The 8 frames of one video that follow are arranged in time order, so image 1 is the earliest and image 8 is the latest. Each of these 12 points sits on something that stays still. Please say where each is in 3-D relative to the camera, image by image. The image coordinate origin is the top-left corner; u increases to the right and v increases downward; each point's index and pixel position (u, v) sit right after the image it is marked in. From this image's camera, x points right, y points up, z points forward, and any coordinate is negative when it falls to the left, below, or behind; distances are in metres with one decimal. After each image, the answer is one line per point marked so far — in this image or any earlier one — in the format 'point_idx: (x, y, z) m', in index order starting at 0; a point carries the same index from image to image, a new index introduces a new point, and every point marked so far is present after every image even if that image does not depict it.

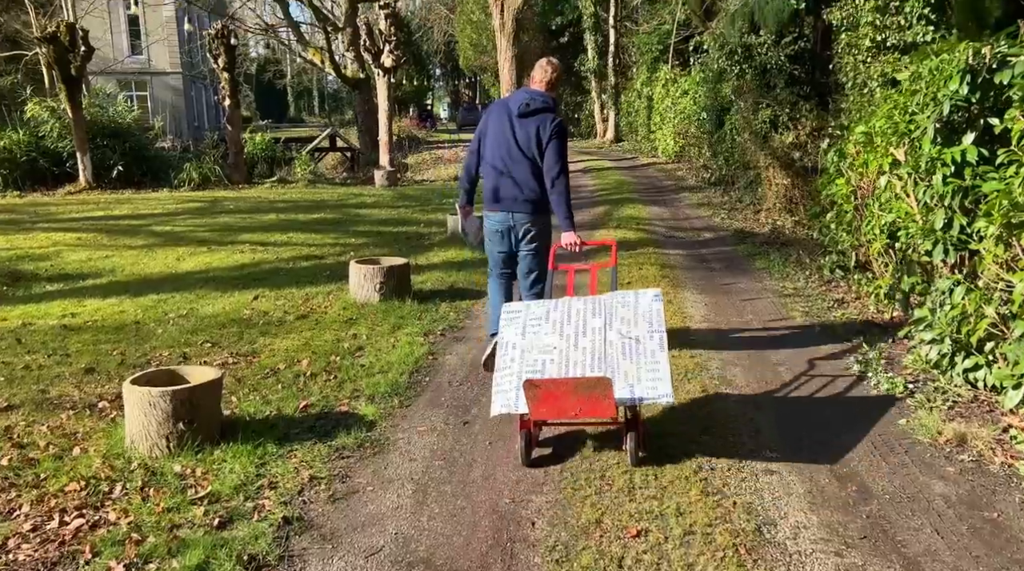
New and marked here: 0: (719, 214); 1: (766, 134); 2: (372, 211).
0: (+3.2, +1.1, +15.7) m
1: (+3.7, +2.2, +15.0) m
2: (-2.2, +1.2, +16.2) m
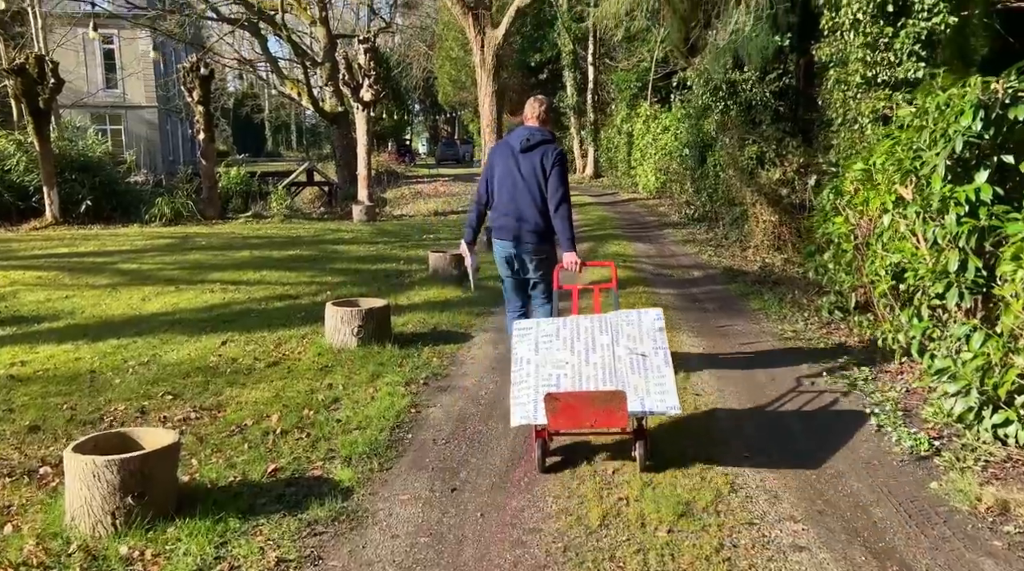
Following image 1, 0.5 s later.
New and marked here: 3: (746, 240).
0: (+2.9, +0.5, +15.3) m
1: (+3.5, +1.6, +14.7) m
2: (-2.5, +0.6, +15.7) m
3: (+3.4, +0.7, +15.4) m
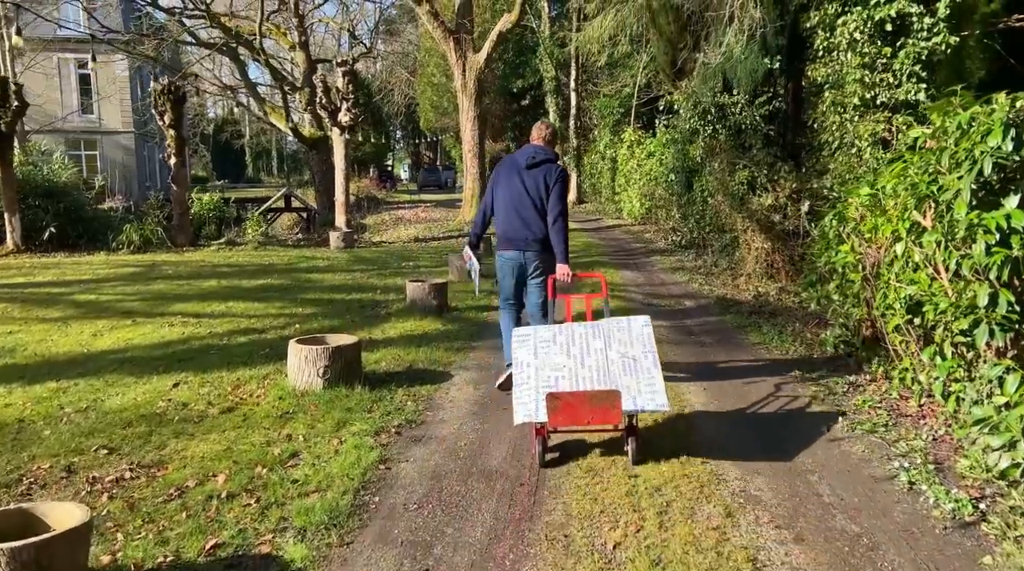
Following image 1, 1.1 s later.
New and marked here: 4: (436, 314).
0: (+2.6, +0.1, +14.7) m
1: (+3.2, +1.2, +14.1) m
2: (-2.8, +0.1, +15.0) m
3: (+3.2, +0.3, +14.8) m
4: (-0.8, -0.3, +10.6) m
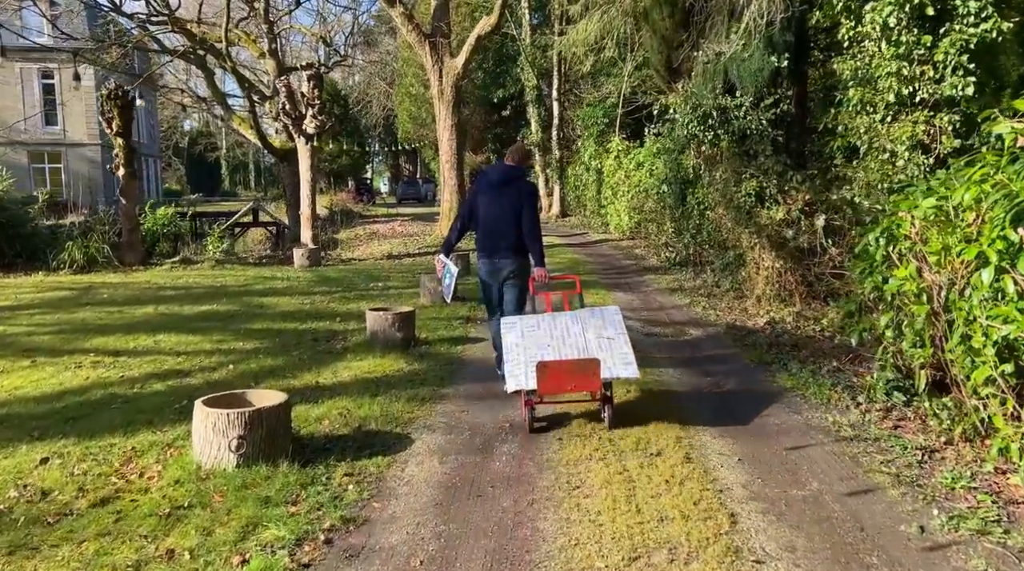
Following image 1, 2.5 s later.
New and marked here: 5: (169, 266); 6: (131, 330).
0: (+2.4, -0.2, +13.1) m
1: (+2.9, +0.9, +12.6) m
2: (-3.0, -0.2, +13.4) m
3: (+2.9, 0.0, +13.2) m
4: (-1.0, -0.6, +9.0) m
5: (-6.5, +0.4, +19.5) m
6: (-3.8, -0.5, +10.3) m
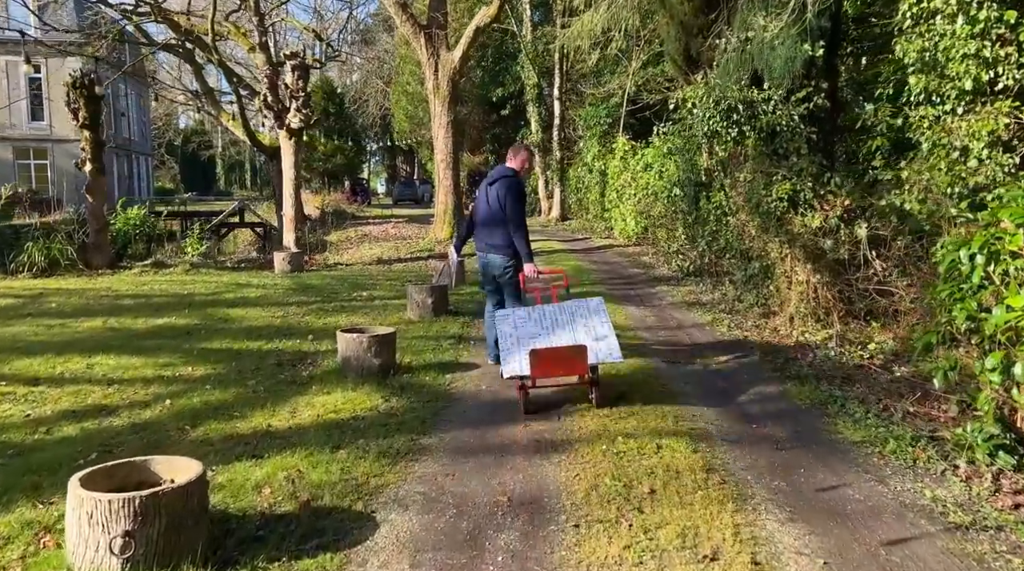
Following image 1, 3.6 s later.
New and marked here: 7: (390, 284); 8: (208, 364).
0: (+2.4, -0.4, +11.7) m
1: (+2.9, +0.7, +11.1) m
2: (-3.1, -0.3, +11.9) m
3: (+2.9, -0.2, +11.8) m
4: (-1.0, -0.7, +7.5) m
5: (-6.6, +0.3, +18.1) m
6: (-3.9, -0.6, +8.8) m
7: (-1.8, 0.0, +15.2) m
8: (-2.5, -0.7, +8.3) m
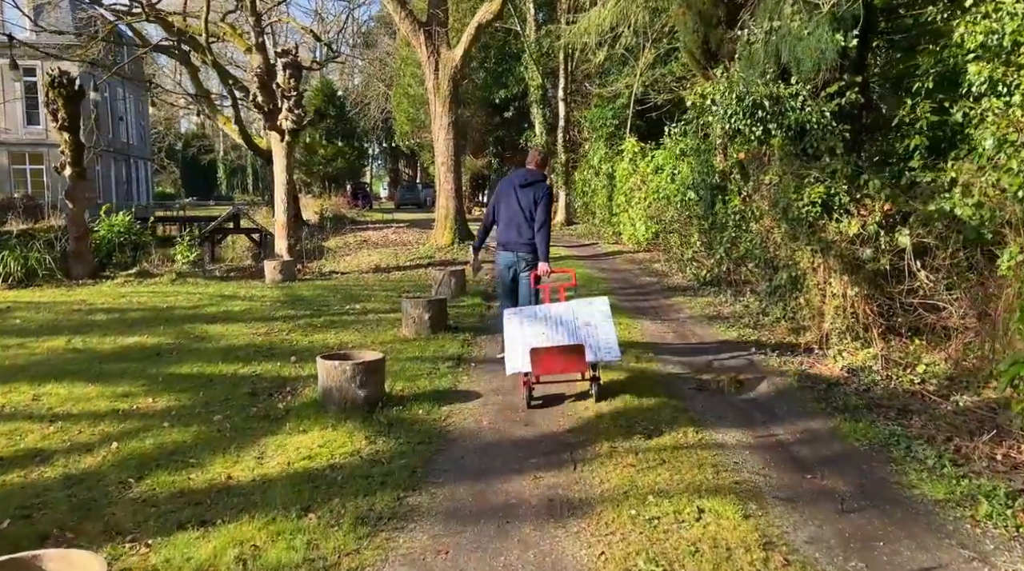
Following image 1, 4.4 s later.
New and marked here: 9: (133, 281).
0: (+2.4, -0.5, +10.6) m
1: (+3.0, +0.6, +10.1) m
2: (-3.0, -0.5, +10.9) m
3: (+2.9, -0.3, +10.8) m
4: (-1.0, -0.8, +6.5) m
5: (-6.5, +0.1, +17.1) m
6: (-3.8, -0.7, +7.8) m
7: (-1.7, -0.1, +14.2) m
8: (-2.4, -0.8, +7.3) m
9: (-6.3, +0.1, +17.1) m
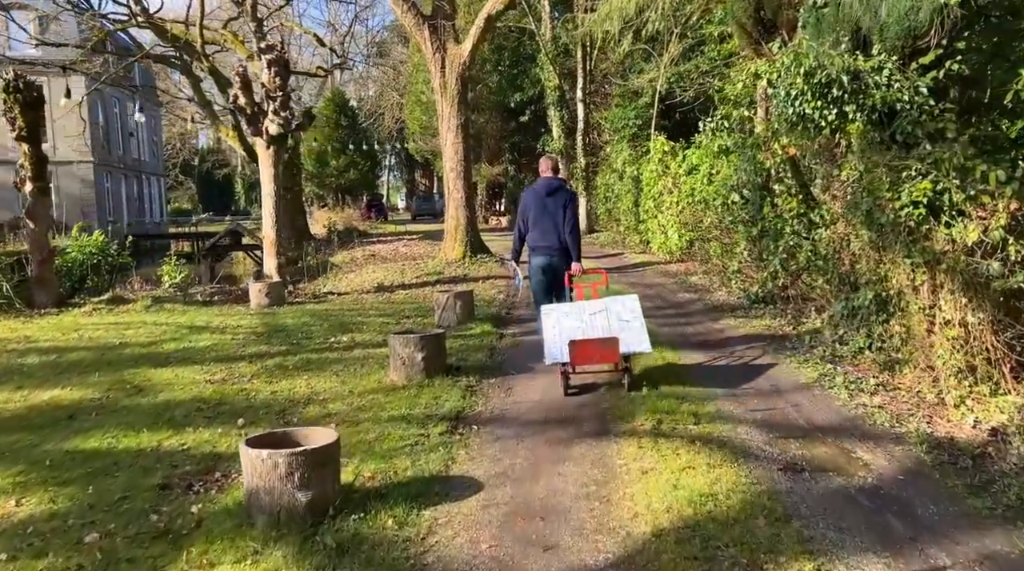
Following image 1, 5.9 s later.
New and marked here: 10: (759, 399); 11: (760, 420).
0: (+2.5, -0.7, +8.4) m
1: (+3.1, +0.4, +7.9) m
2: (-2.9, -0.8, +8.8) m
3: (+3.1, -0.5, +8.5) m
4: (-0.9, -1.1, +4.4) m
5: (-6.2, -0.3, +15.1) m
6: (-3.7, -1.0, +5.8) m
7: (-1.5, -0.4, +12.0) m
8: (-2.4, -1.1, +5.2) m
9: (-6.1, -0.3, +15.1) m
10: (+1.8, -0.8, +7.2) m
11: (+1.6, -0.9, +6.5) m
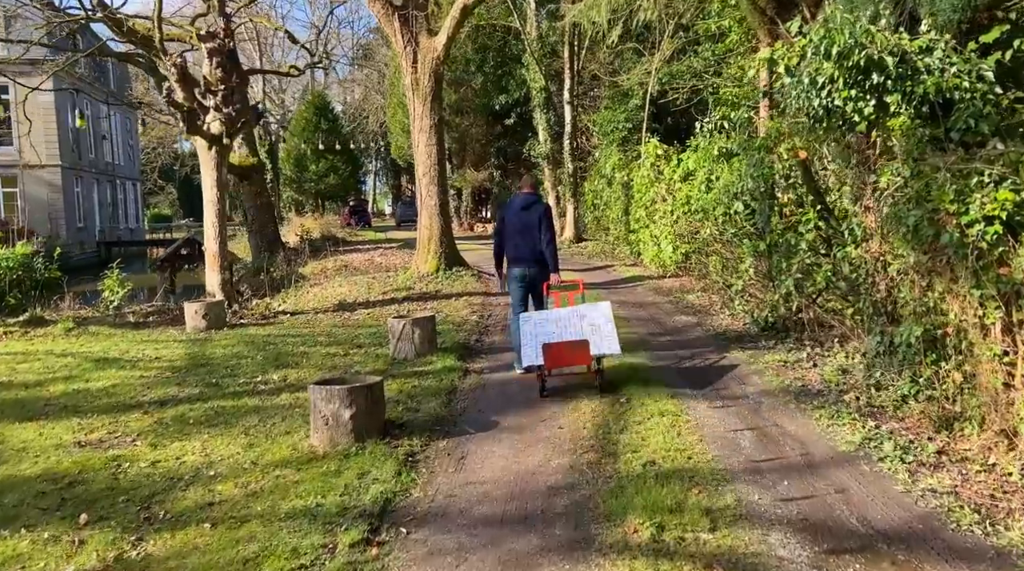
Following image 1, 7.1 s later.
0: (+2.3, -0.9, +6.6) m
1: (+2.8, +0.2, +6.1) m
2: (-3.1, -1.0, +6.9) m
3: (+2.8, -0.8, +6.8) m
4: (-1.1, -1.3, +2.6) m
5: (-6.6, -0.6, +13.2) m
6: (-4.0, -1.2, +3.9) m
7: (-1.9, -0.7, +10.2) m
8: (-2.6, -1.3, +3.4) m
9: (-6.4, -0.6, +13.2) m
10: (+1.5, -1.0, +5.4) m
11: (+1.3, -1.1, +4.7) m
